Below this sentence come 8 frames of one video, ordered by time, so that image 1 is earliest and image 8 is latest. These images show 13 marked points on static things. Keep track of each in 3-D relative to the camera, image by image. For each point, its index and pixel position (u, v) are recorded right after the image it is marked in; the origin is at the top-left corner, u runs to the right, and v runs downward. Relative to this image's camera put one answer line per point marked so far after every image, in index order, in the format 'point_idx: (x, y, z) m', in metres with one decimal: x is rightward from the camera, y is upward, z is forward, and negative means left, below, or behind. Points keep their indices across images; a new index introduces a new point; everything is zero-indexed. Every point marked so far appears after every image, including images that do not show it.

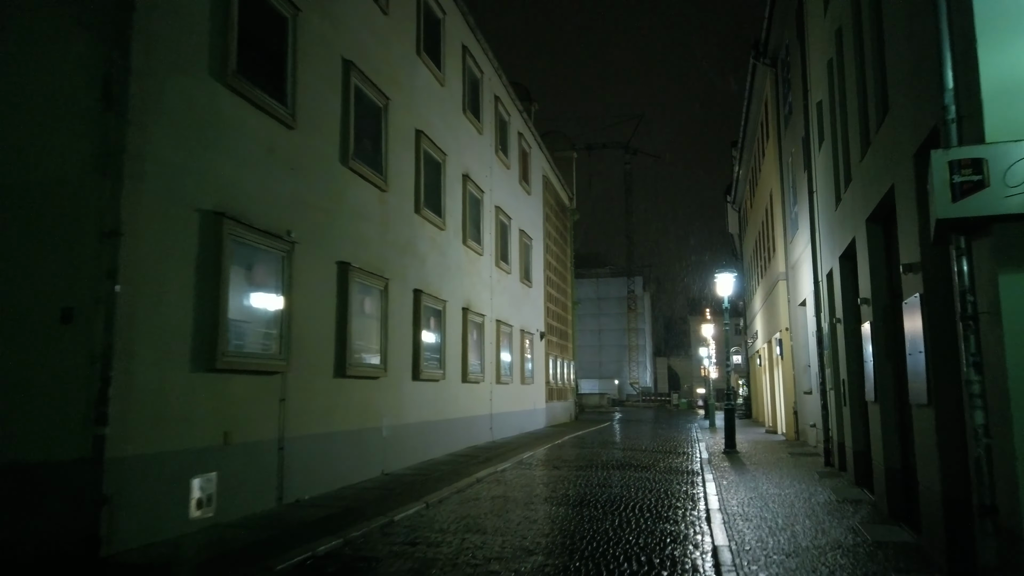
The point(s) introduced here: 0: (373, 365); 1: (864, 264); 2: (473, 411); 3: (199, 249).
0: (-2.6, -1.5, +12.4) m
1: (+5.3, +0.4, +9.9) m
2: (-1.1, -3.4, +18.3) m
3: (-3.8, +0.5, +8.1) m
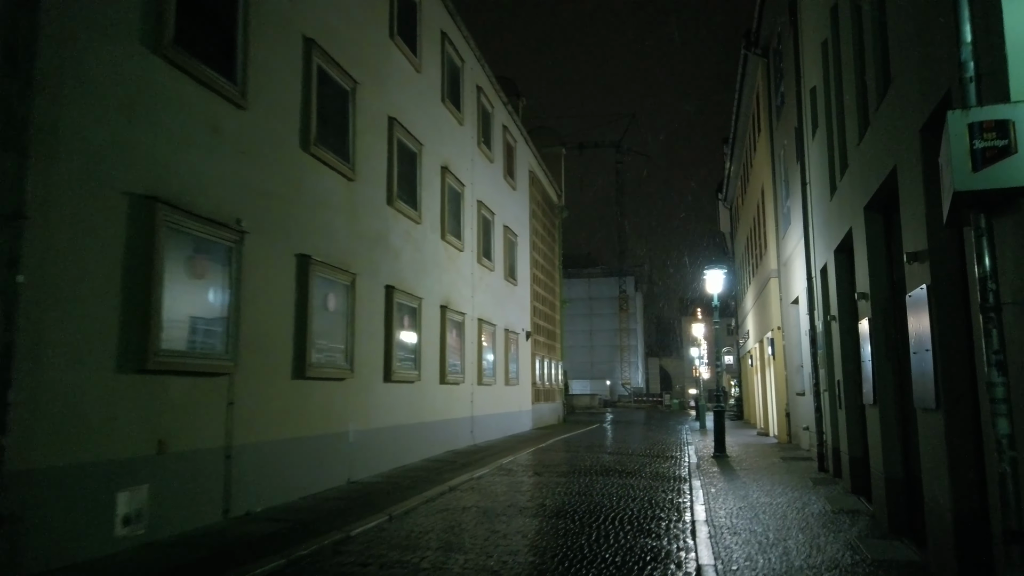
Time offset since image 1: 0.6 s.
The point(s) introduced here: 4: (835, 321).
0: (-3.1, -1.4, +11.6) m
1: (+4.9, +0.5, +9.2) m
2: (-1.6, -3.3, +17.5) m
3: (-4.2, +0.6, +7.3) m
4: (+5.6, -0.6, +11.6) m
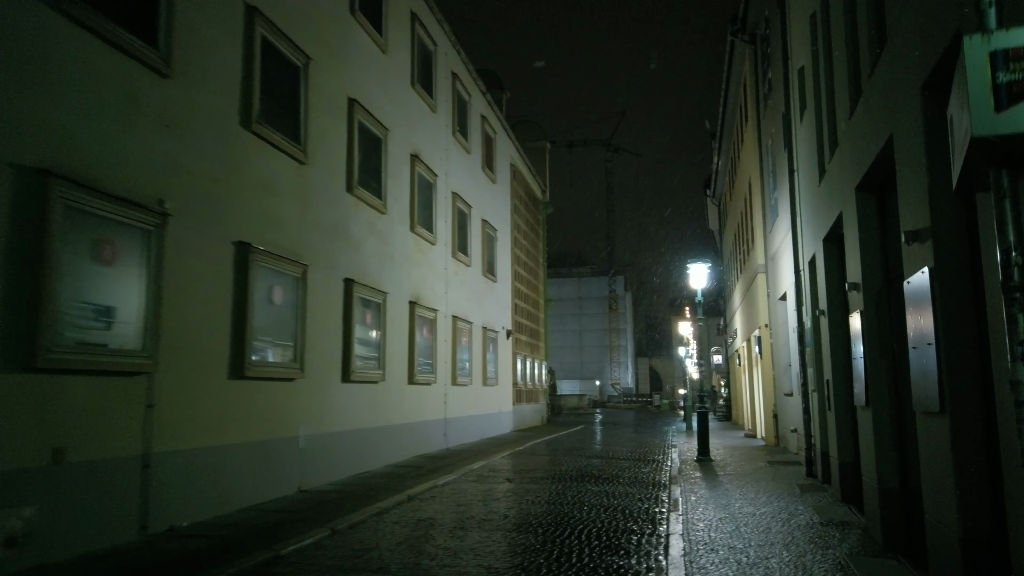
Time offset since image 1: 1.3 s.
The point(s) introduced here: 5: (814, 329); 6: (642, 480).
0: (-3.6, -1.2, +10.7) m
1: (+4.3, +0.6, +8.3) m
2: (-2.3, -3.2, +16.6) m
3: (-4.8, +0.7, +6.3) m
4: (+5.1, -0.4, +10.7) m
5: (+5.5, -0.8, +12.1) m
6: (+2.6, -3.9, +13.6) m
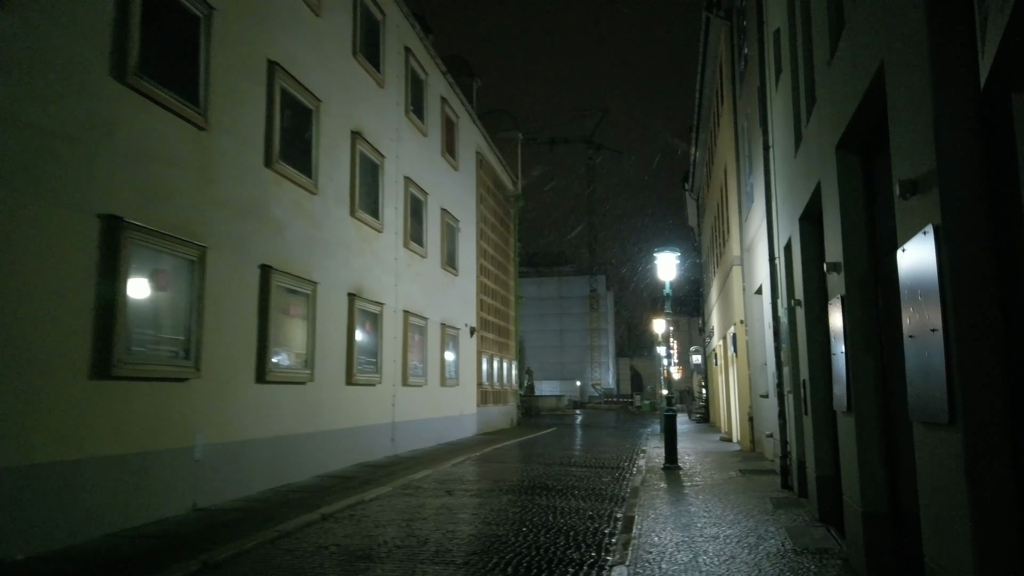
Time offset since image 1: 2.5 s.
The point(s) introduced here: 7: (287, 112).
0: (-4.6, -1.0, +9.1) m
1: (+3.4, +0.8, +6.9) m
2: (-3.4, -3.0, +15.0) m
3: (-5.7, +0.9, +4.8) m
4: (+4.1, -0.3, +9.4) m
5: (+4.5, -0.6, +10.7) m
6: (+1.6, -3.7, +12.1) m
7: (-4.1, +3.2, +12.2) m
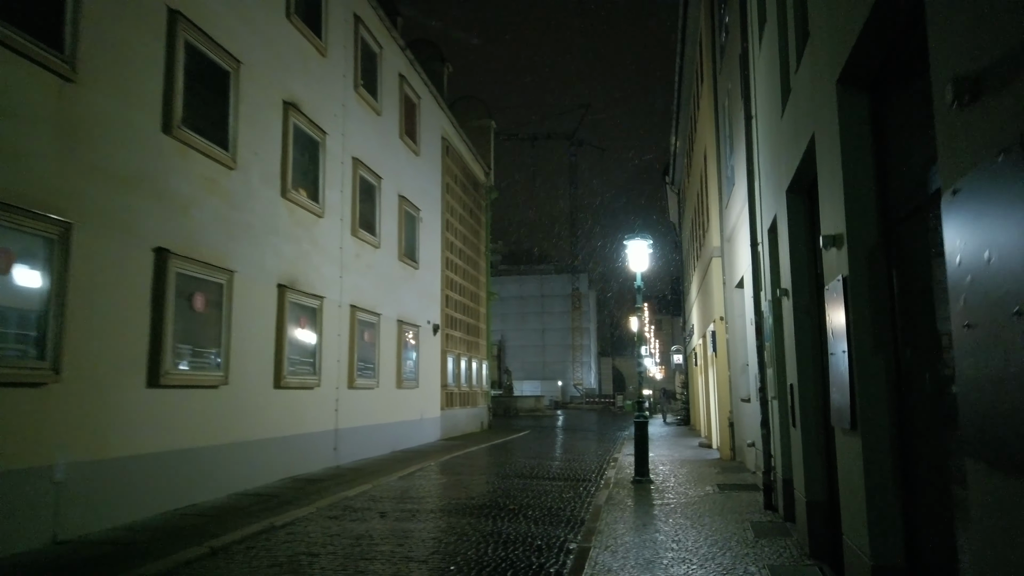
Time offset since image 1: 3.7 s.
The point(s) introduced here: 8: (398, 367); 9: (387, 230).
0: (-5.4, -0.8, +7.4) m
1: (+2.6, +0.9, +5.4) m
2: (-4.3, -2.8, +13.3) m
3: (-6.4, +1.1, +3.0) m
4: (+3.3, -0.1, +7.8) m
5: (+3.7, -0.4, +9.2) m
6: (+0.7, -3.6, +10.5) m
7: (-5.0, +3.4, +10.5) m
8: (-3.2, -2.2, +18.8) m
9: (-3.5, +1.6, +18.4) m
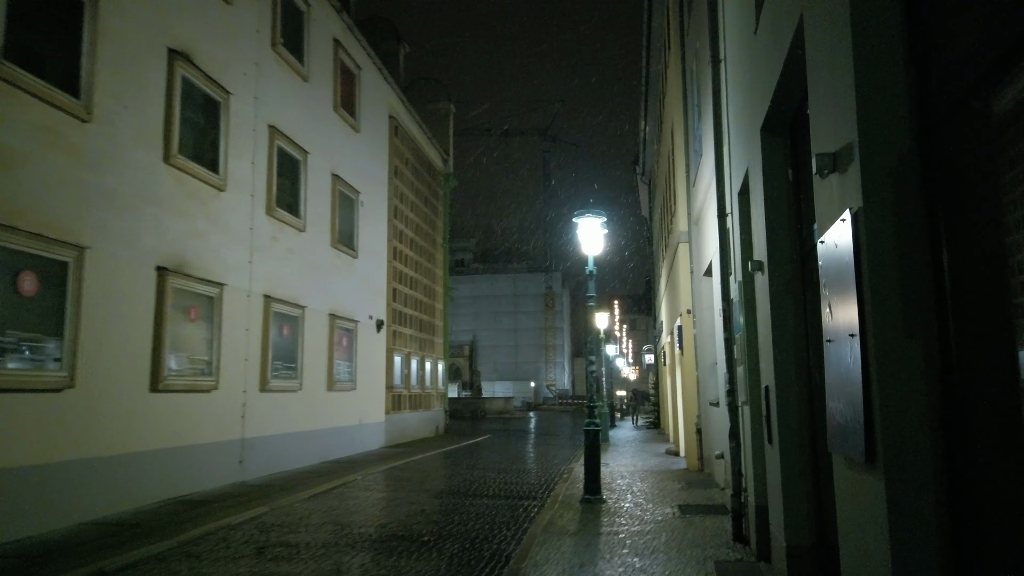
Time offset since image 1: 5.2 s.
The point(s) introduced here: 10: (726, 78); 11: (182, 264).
0: (-6.4, -0.6, +5.2) m
1: (+1.7, +1.2, +3.5) m
2: (-5.5, -2.5, +11.2) m
3: (-7.2, +1.4, +0.8) m
4: (+2.2, +0.2, +6.0) m
5: (+2.6, -0.2, +7.3) m
6: (-0.4, -3.3, +8.6) m
7: (-6.1, +3.7, +8.4) m
8: (-4.6, -2.0, +16.7) m
9: (-4.8, +1.9, +16.3) m
10: (+2.7, +2.7, +8.3) m
11: (-5.6, +0.4, +11.1) m
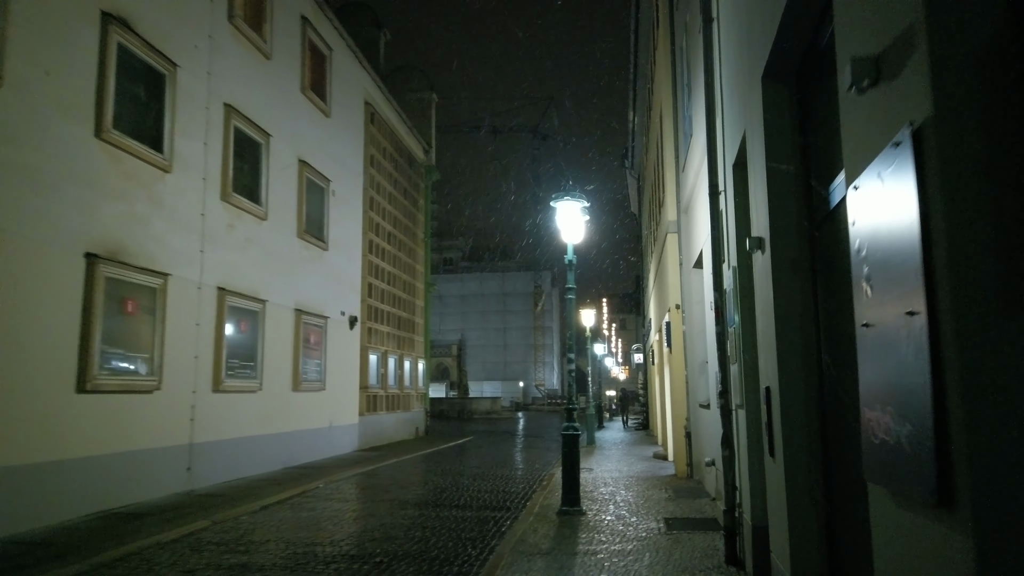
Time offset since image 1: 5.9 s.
0: (-6.8, -0.4, +4.1) m
1: (+1.4, +1.3, +2.5) m
2: (-6.0, -2.4, +10.1) m
3: (-7.5, +1.6, -0.3) m
4: (+1.9, +0.3, +5.0) m
5: (+2.2, 0.0, +6.3) m
6: (-0.8, -3.2, +7.6) m
7: (-6.5, +3.9, +7.3) m
8: (-5.1, -1.8, +15.7) m
9: (-5.3, +2.0, +15.2) m
10: (+2.3, +2.8, +7.4) m
11: (-6.0, +0.5, +10.1) m
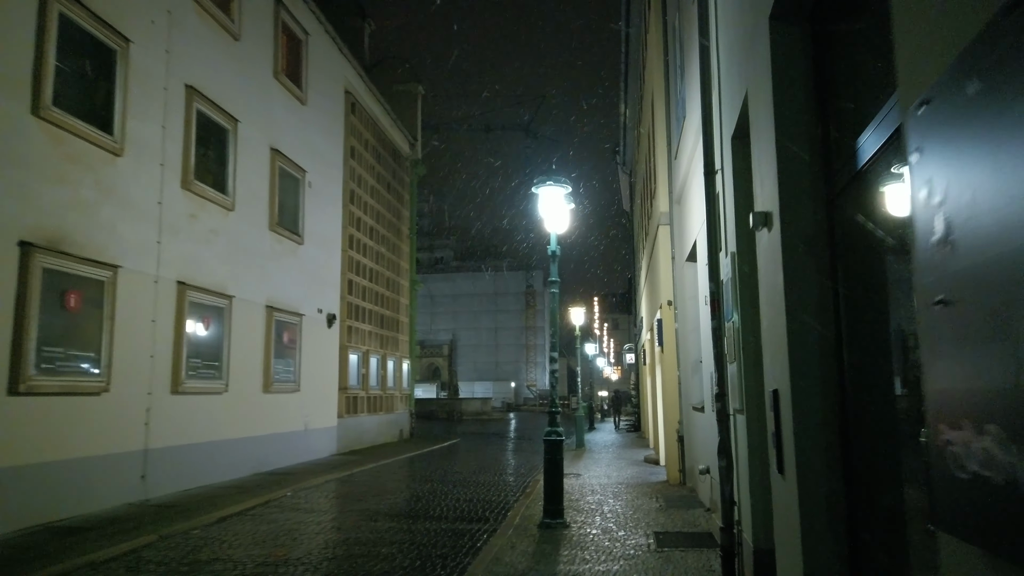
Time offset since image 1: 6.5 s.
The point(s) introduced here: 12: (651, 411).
0: (-7.0, -0.3, +3.3) m
1: (+1.1, +1.4, +1.7) m
2: (-6.3, -2.3, +9.2) m
3: (-7.7, +1.7, -1.2) m
4: (+1.6, +0.4, +4.2) m
5: (+1.9, +0.1, +5.6) m
6: (-1.1, -3.1, +6.7) m
7: (-6.8, +4.0, +6.4) m
8: (-5.5, -1.7, +14.8) m
9: (-5.7, +2.1, +14.4) m
10: (+2.0, +2.9, +6.6) m
11: (-6.3, +0.7, +9.2) m
12: (+4.1, -3.6, +19.6) m
